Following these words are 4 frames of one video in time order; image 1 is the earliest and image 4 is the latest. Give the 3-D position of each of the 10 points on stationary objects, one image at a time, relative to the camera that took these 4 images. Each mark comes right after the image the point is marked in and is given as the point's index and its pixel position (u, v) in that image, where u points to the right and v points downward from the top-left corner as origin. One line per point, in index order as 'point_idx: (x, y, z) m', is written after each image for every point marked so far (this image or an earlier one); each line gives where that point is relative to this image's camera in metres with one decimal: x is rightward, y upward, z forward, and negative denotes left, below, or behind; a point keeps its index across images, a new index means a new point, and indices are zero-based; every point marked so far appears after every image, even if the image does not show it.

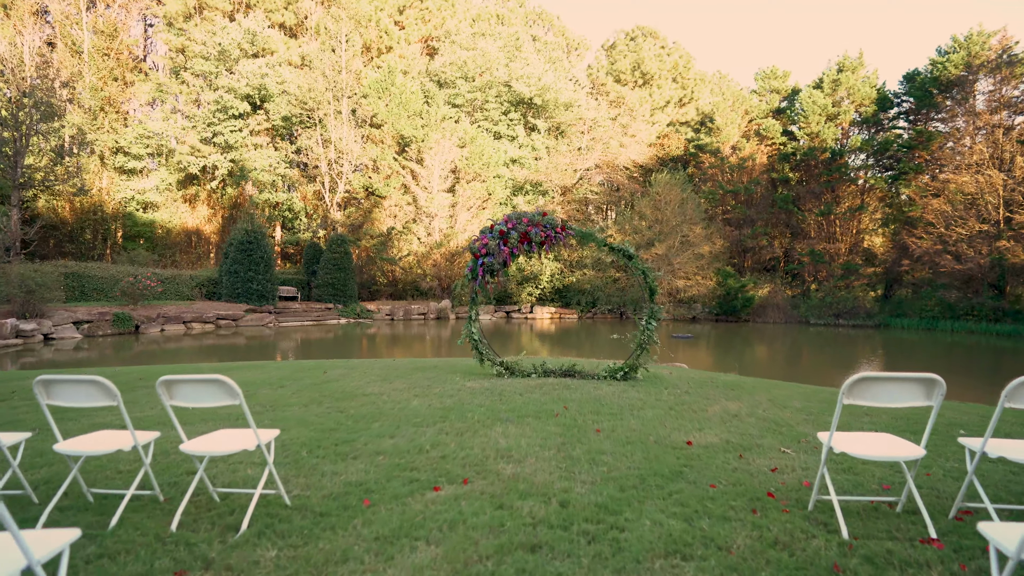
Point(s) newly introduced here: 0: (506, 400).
0: (0.0, -1.1, +5.3) m
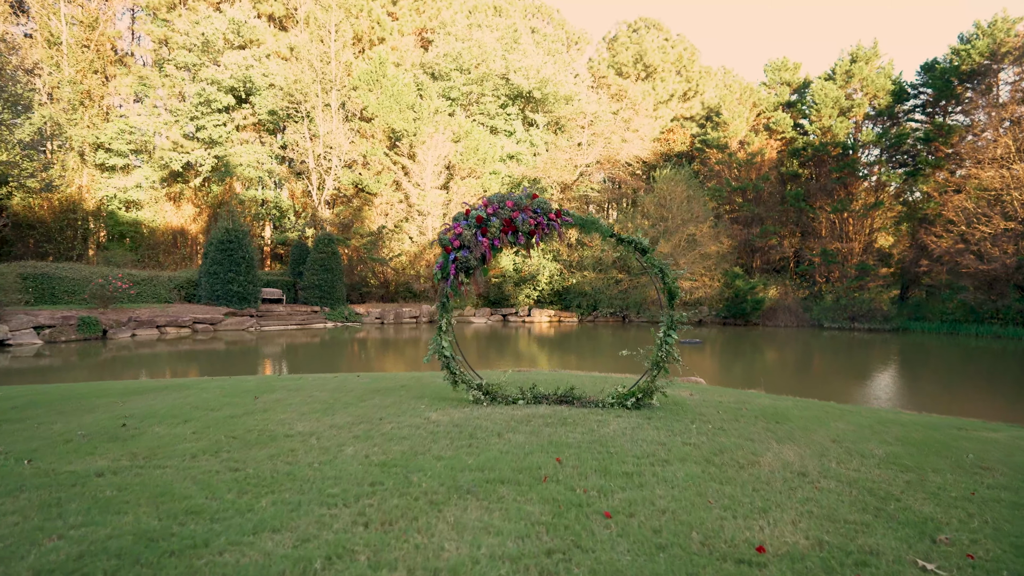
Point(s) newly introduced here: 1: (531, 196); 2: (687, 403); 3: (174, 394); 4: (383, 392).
0: (-0.2, -1.1, +3.8) m
1: (+0.2, +0.9, +5.5) m
2: (+1.8, -1.2, +5.6) m
3: (-3.7, -1.2, +6.1) m
4: (-1.4, -1.1, +6.1) m
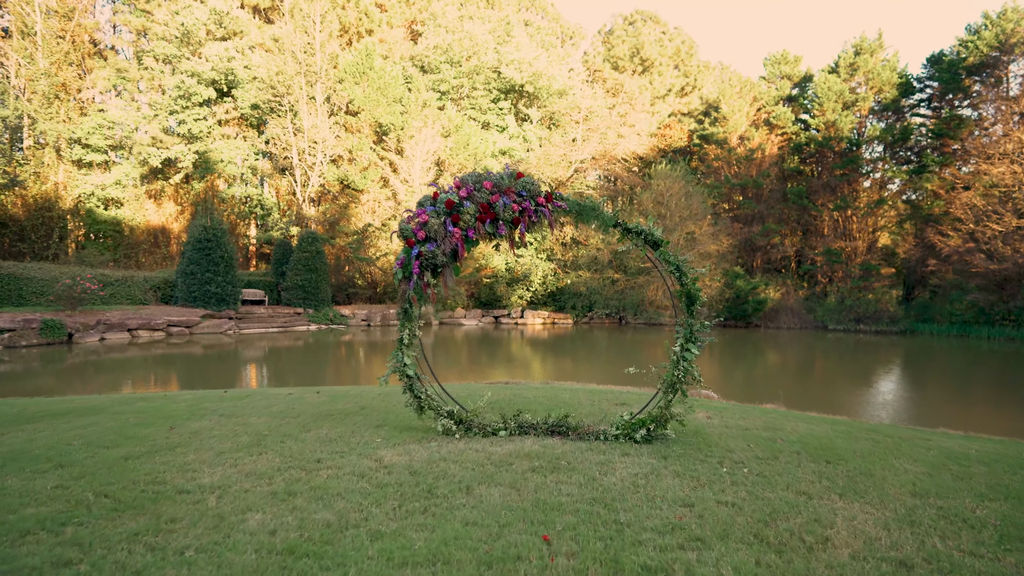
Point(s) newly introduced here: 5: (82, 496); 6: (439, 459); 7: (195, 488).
0: (-0.4, -1.1, +2.8) m
1: (0.0, +0.9, +4.5) m
2: (+1.6, -1.2, +4.6) m
3: (-3.9, -1.2, +5.0) m
4: (-1.6, -1.2, +5.0) m
5: (-2.4, -1.1, +3.0) m
6: (-0.5, -1.1, +3.7) m
7: (-1.8, -1.1, +3.1) m
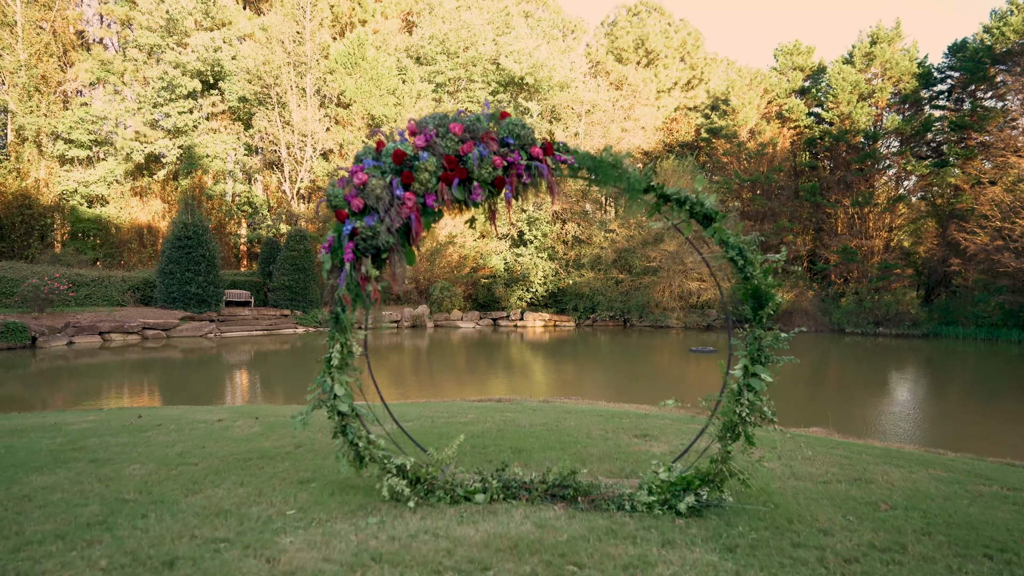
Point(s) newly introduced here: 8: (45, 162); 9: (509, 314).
0: (-0.5, -1.1, +1.4) m
1: (-0.1, +0.9, +3.1) m
2: (+1.5, -1.2, +3.2) m
3: (-4.0, -1.2, +3.6) m
4: (-1.7, -1.1, +3.6) m
5: (-2.5, -1.1, +1.6) m
6: (-0.6, -1.1, +2.3) m
7: (-1.9, -1.1, +1.7) m
8: (-17.2, +4.7, +19.7) m
9: (-0.1, -1.0, +19.7) m
